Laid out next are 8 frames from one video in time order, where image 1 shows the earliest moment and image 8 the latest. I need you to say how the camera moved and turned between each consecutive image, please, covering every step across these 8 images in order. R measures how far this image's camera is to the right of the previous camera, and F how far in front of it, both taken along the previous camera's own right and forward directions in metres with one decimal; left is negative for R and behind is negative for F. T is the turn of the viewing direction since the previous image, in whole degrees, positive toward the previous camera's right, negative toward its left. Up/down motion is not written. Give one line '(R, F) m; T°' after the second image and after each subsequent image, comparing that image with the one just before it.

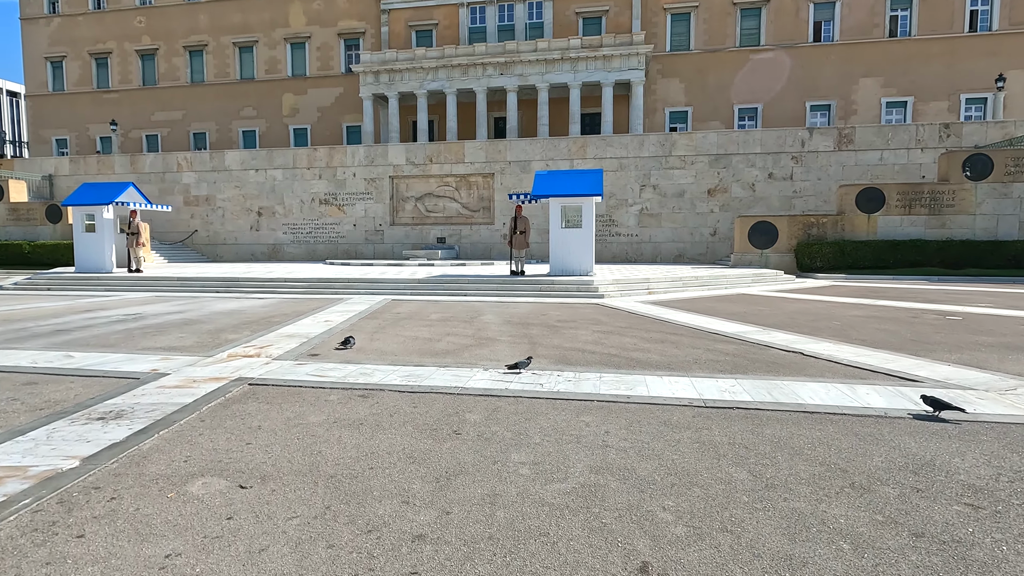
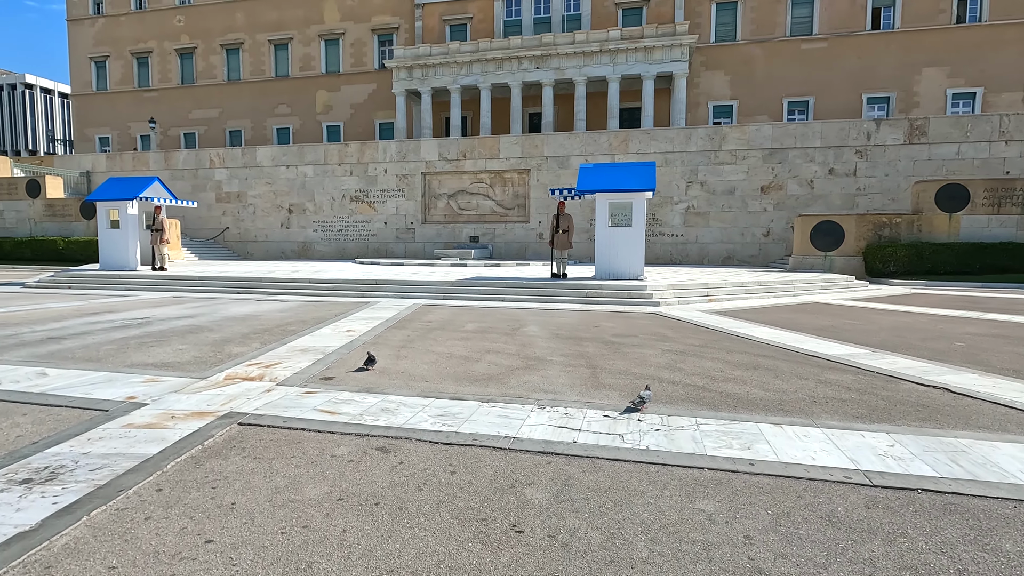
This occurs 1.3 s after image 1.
(-0.3, +1.3) m; -3°
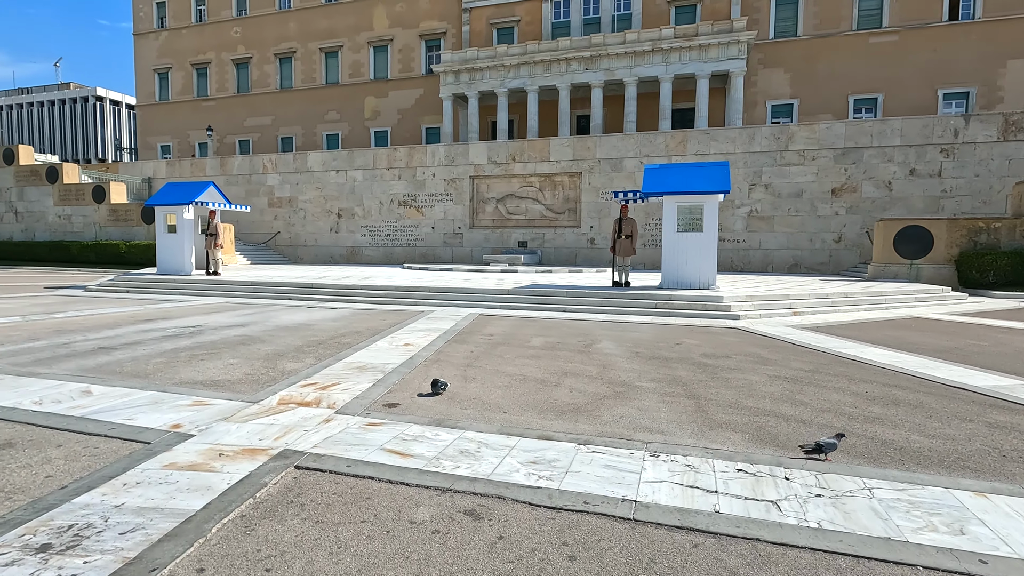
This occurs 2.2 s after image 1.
(-0.5, +0.8) m; -4°
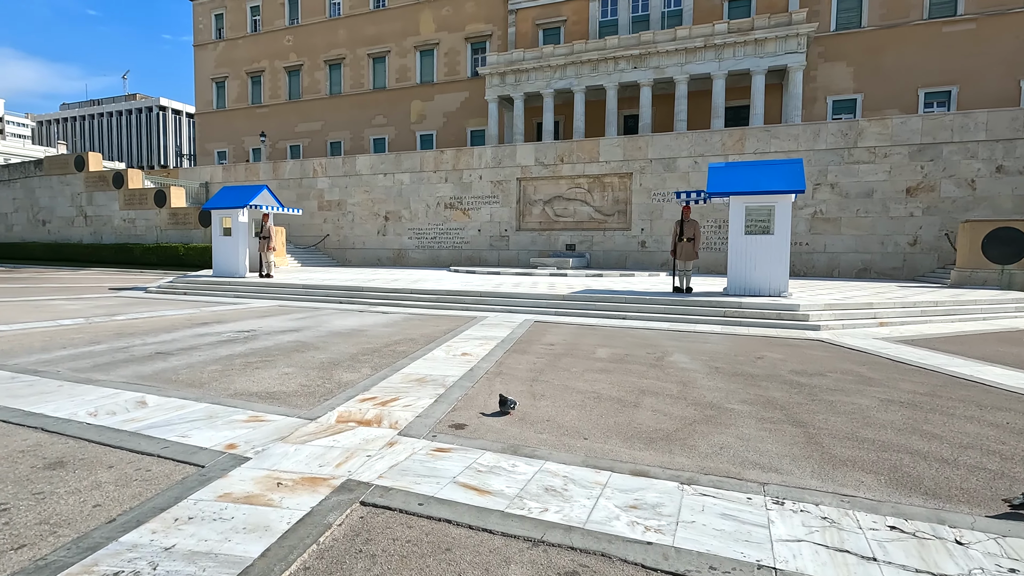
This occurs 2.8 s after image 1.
(-0.3, +0.5) m; -4°
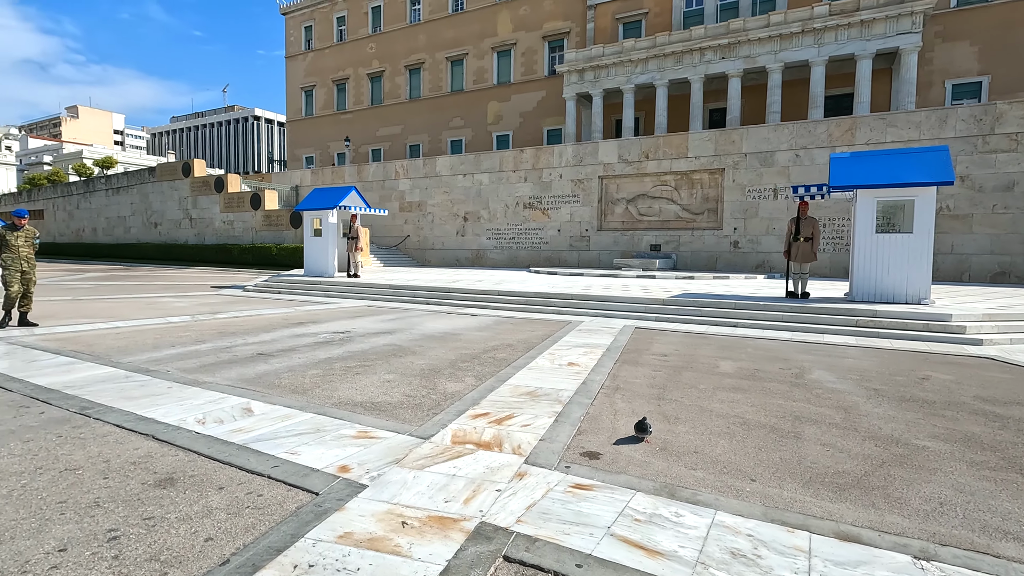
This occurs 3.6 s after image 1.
(-0.5, +0.6) m; -7°
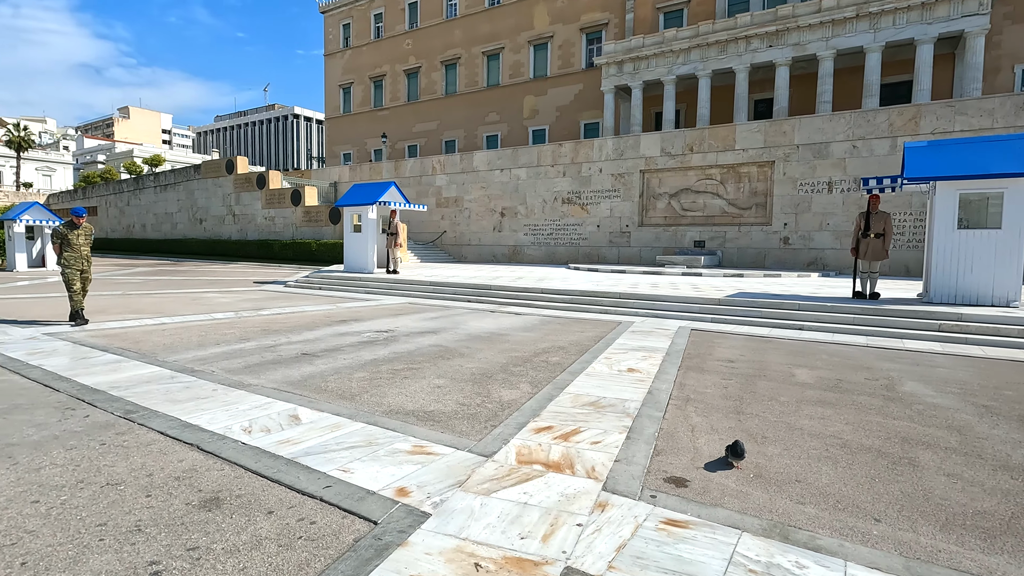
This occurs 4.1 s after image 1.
(-0.3, +0.4) m; -3°
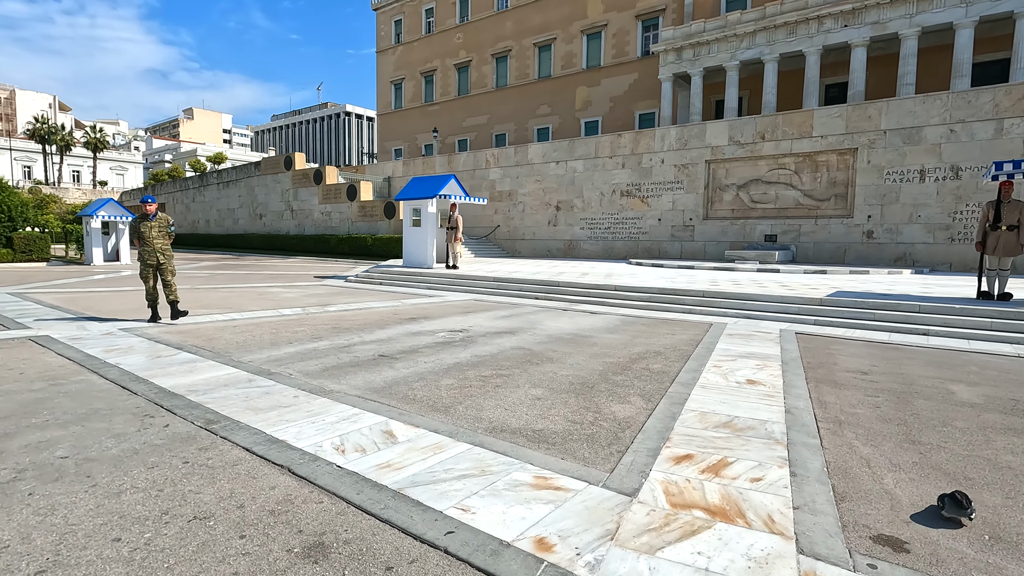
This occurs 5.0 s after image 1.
(-0.6, +0.6) m; -5°
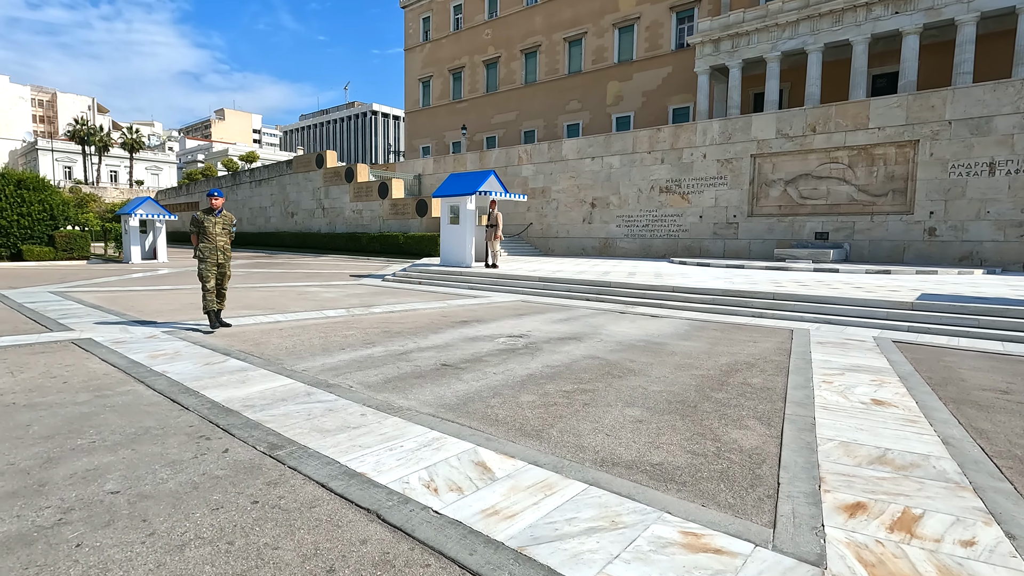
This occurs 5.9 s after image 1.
(-0.6, +0.6) m; -2°
